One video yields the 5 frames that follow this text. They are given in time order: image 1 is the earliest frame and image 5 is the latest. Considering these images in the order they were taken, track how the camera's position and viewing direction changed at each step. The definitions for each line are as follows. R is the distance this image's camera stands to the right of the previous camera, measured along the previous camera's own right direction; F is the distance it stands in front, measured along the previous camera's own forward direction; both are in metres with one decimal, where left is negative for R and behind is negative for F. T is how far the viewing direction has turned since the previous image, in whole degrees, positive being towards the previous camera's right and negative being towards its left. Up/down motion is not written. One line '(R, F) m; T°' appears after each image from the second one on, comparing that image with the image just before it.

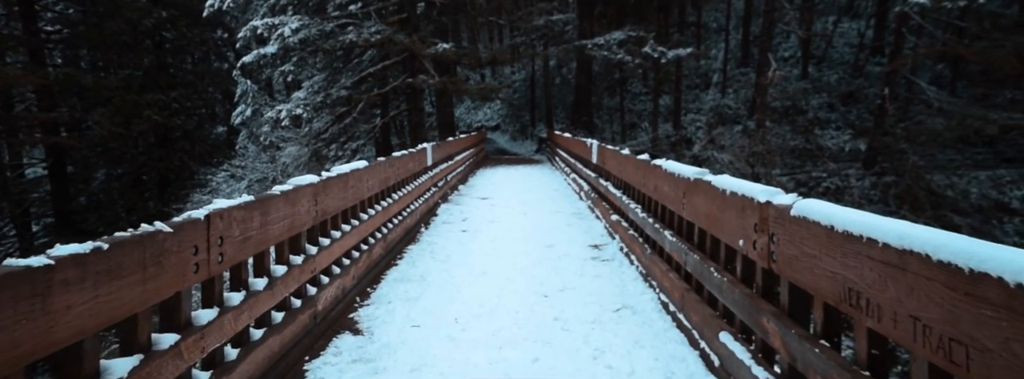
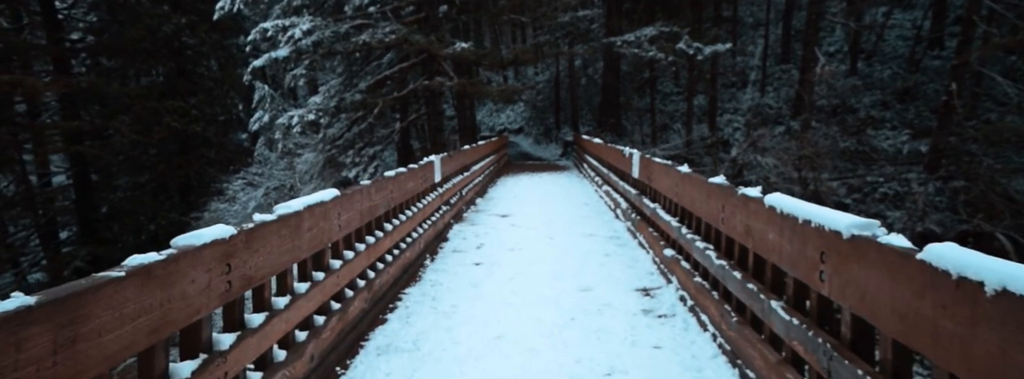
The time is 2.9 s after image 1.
(0.0, +1.3) m; -2°
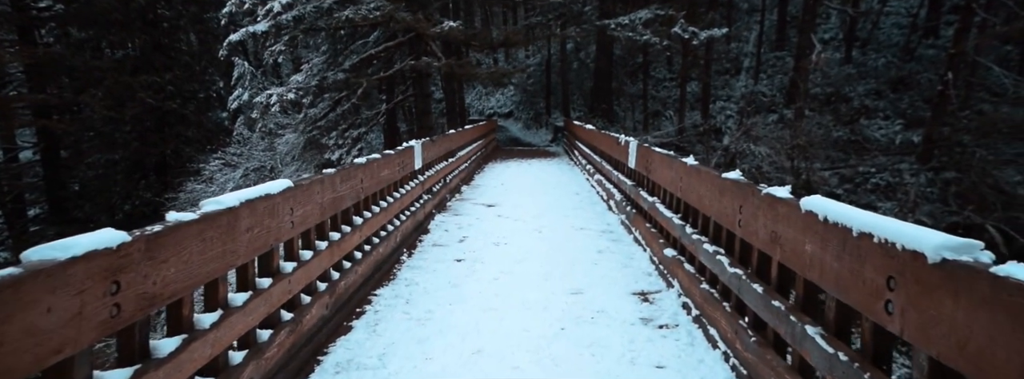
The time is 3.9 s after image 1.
(0.0, +0.5) m; +1°
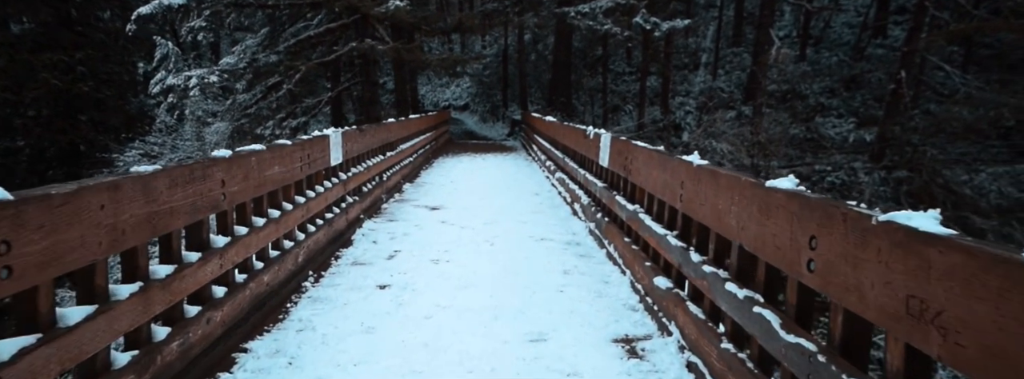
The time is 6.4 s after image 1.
(+0.1, +1.3) m; +4°
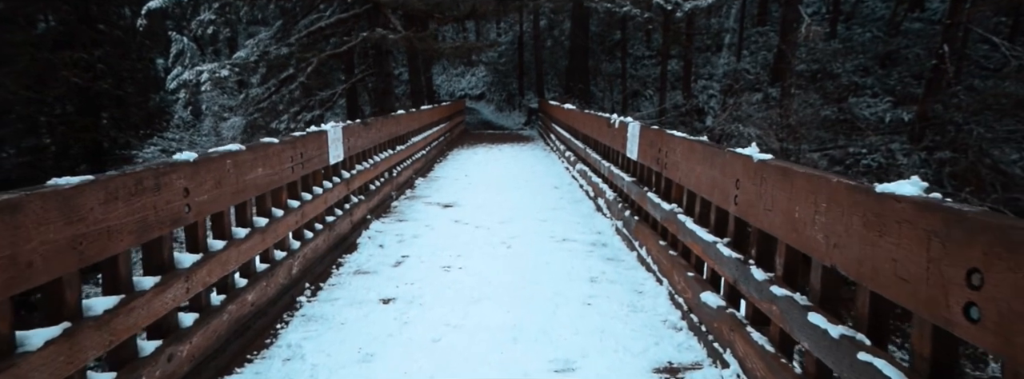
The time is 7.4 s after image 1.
(0.0, +0.5) m; -2°
